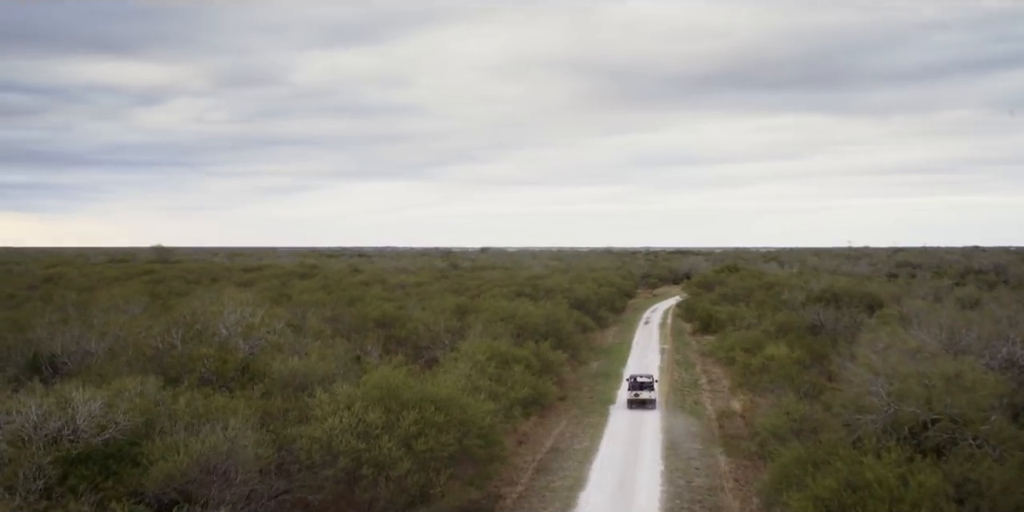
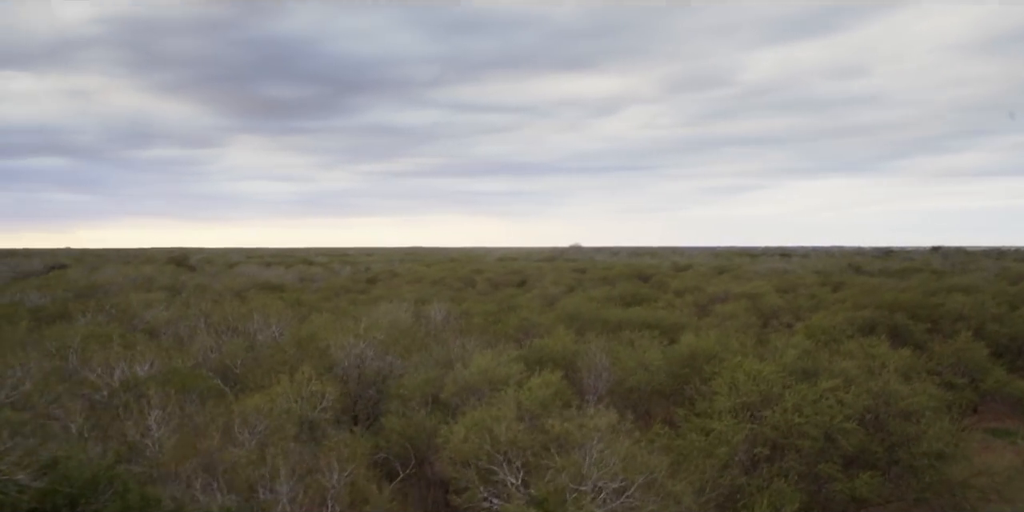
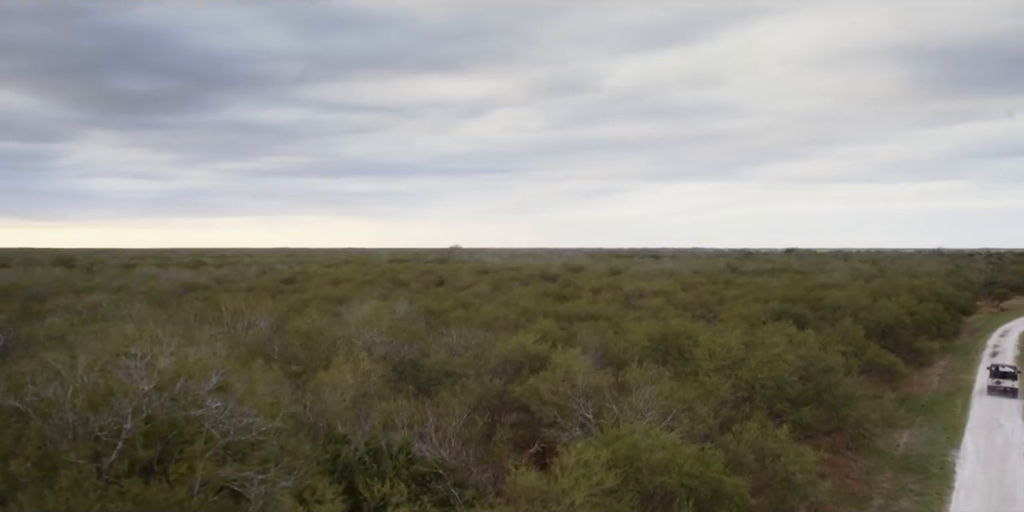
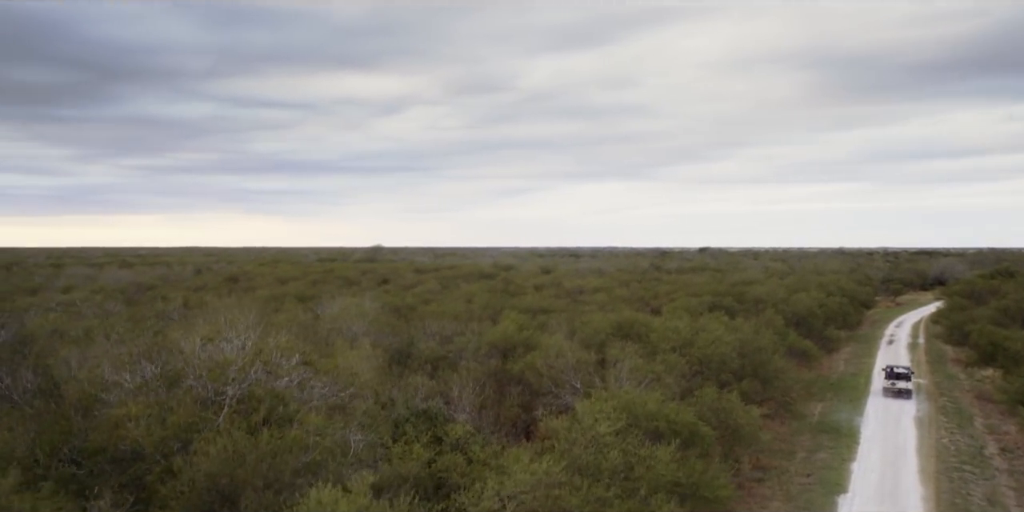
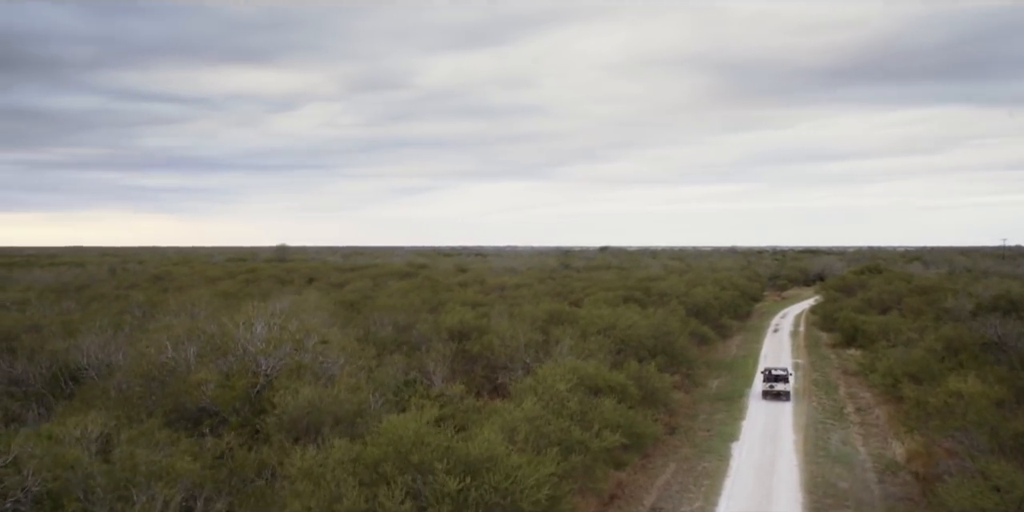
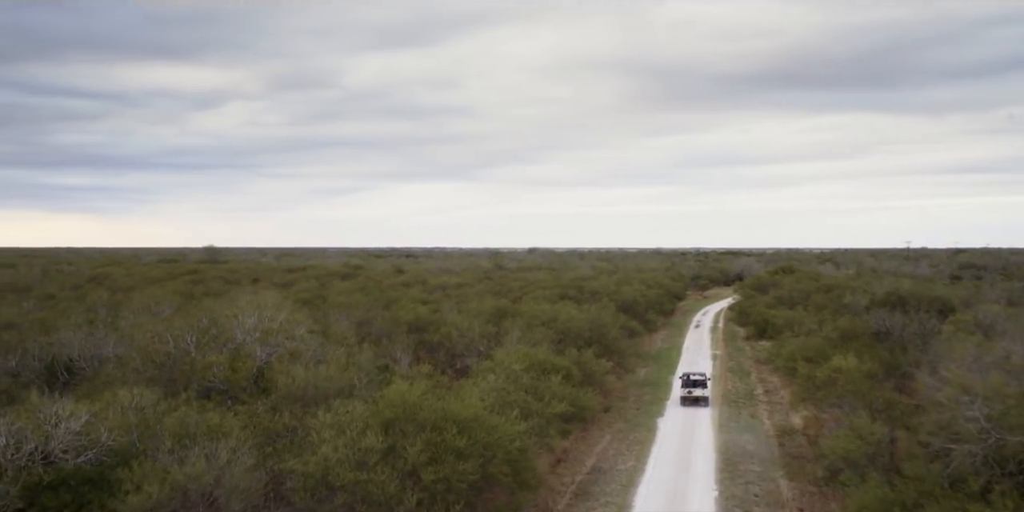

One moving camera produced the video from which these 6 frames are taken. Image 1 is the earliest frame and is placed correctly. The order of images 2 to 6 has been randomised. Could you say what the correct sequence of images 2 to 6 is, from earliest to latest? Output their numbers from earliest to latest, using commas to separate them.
6, 5, 4, 3, 2
